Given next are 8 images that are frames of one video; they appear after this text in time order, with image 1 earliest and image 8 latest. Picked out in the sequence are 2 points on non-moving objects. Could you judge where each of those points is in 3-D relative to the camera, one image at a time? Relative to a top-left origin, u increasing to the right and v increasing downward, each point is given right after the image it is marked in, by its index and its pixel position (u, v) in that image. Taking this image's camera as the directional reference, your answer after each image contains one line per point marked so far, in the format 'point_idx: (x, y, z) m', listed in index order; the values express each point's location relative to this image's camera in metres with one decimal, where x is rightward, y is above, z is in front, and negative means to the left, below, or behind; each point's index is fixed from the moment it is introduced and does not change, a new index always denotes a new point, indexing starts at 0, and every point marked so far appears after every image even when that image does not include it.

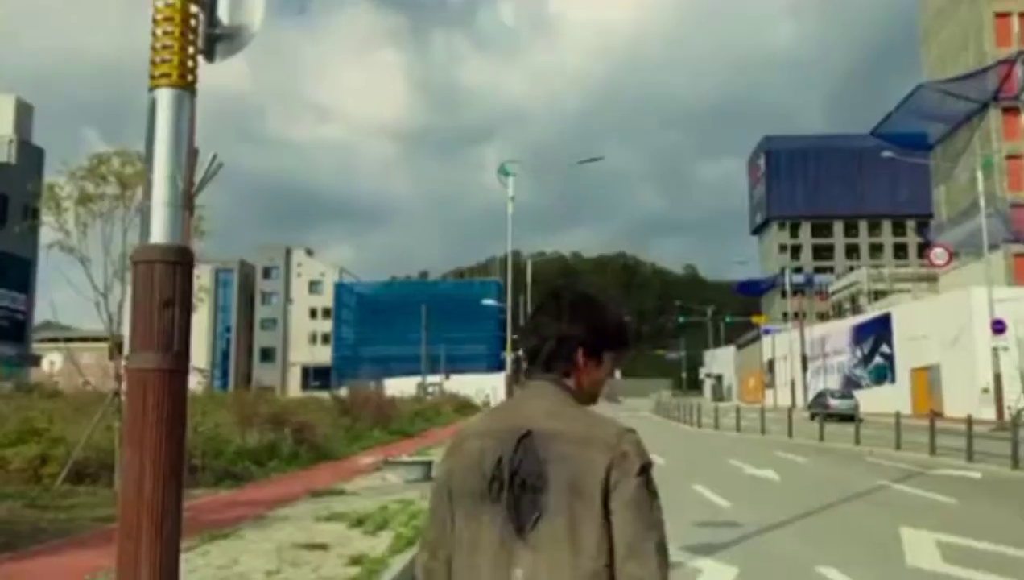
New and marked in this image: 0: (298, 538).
0: (-2.3, -2.6, +13.7) m
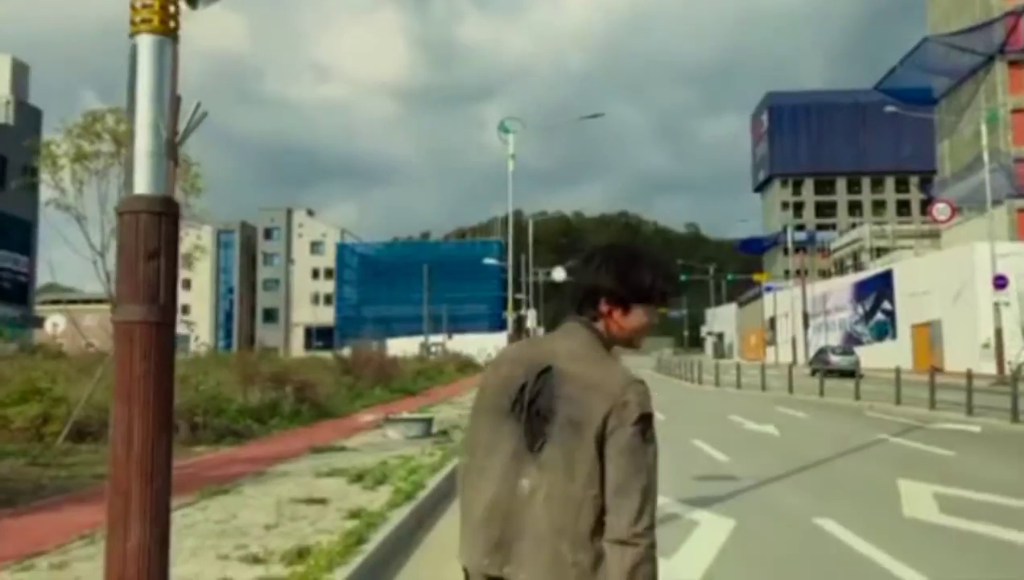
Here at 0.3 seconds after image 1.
0: (-2.3, -2.2, +13.8) m
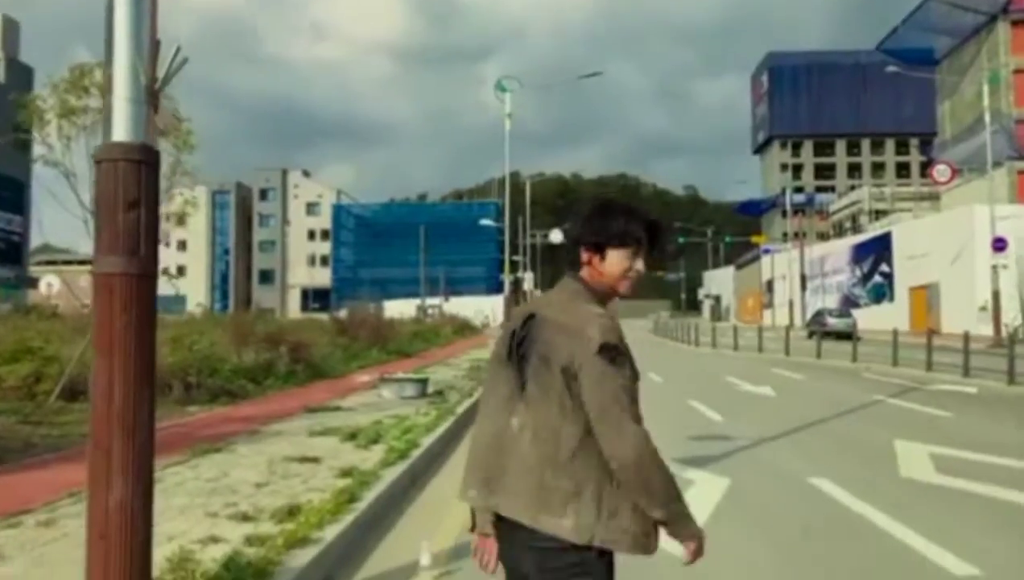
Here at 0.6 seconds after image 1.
0: (-2.4, -1.7, +13.7) m
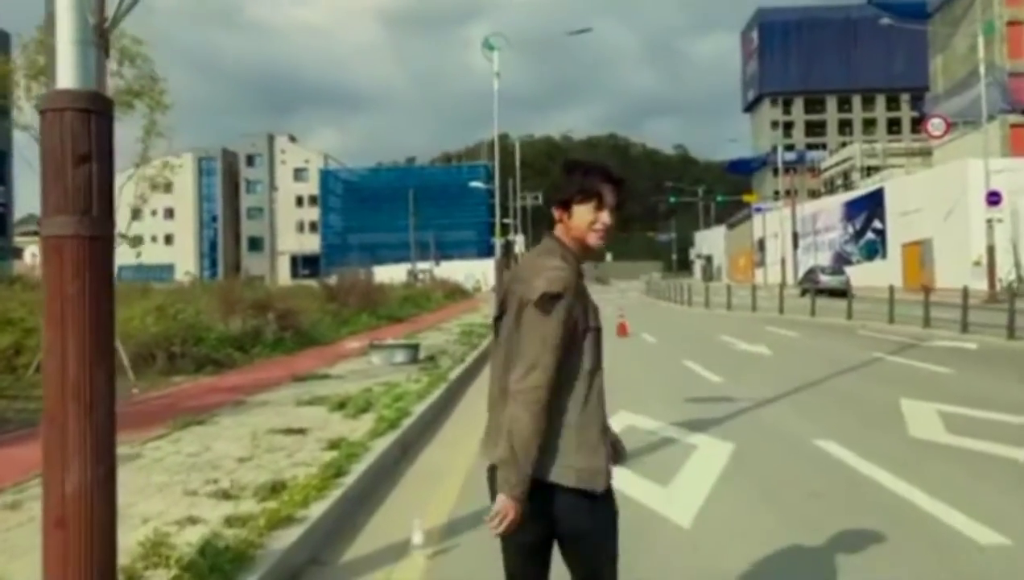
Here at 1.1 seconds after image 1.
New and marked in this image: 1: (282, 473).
0: (-2.4, -1.4, +13.2) m
1: (-1.8, -1.4, +9.9) m
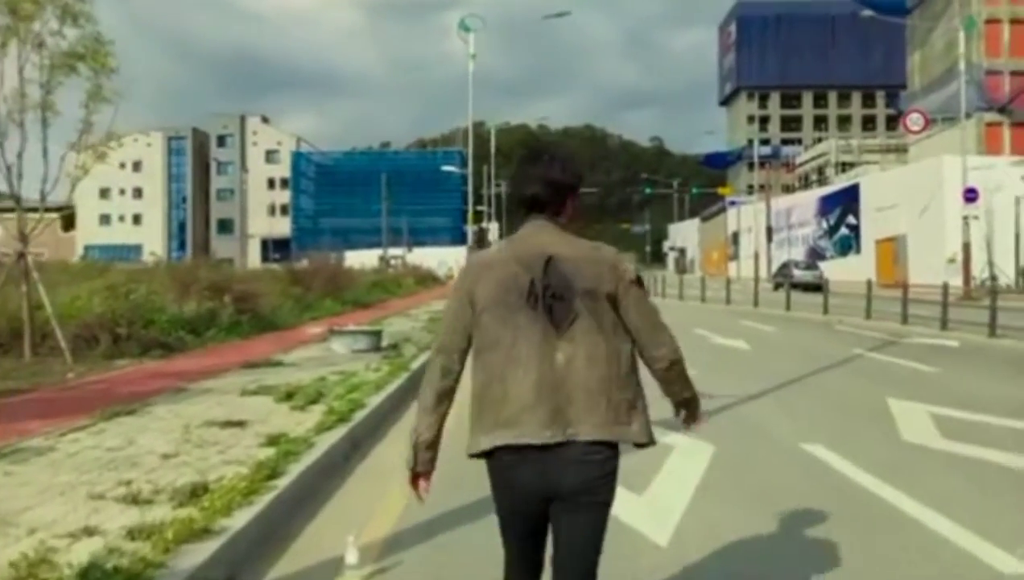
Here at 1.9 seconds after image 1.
0: (-2.8, -1.2, +12.1) m
1: (-2.1, -1.2, +8.8) m
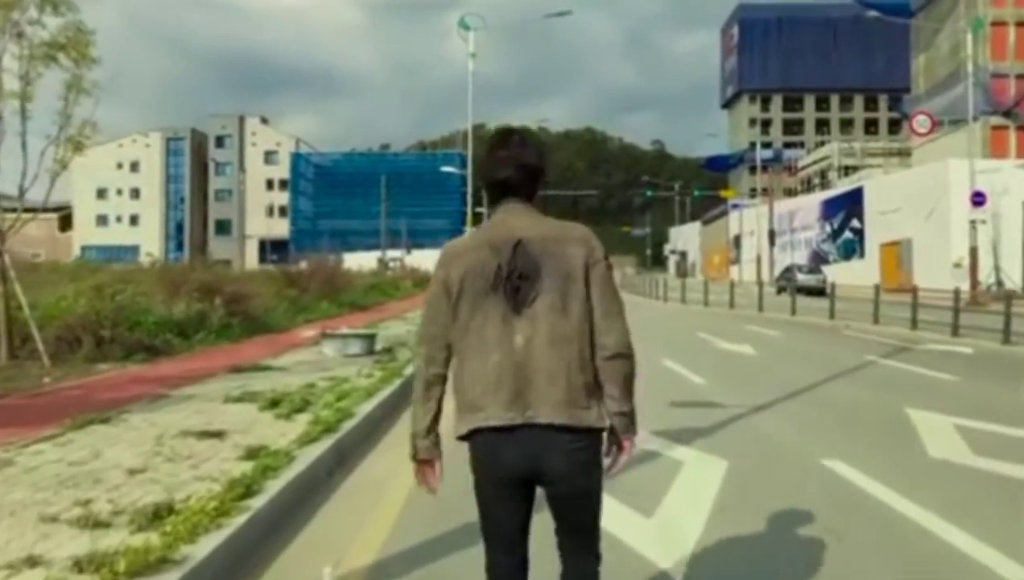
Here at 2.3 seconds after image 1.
0: (-2.8, -1.2, +11.3) m
1: (-2.1, -1.2, +8.0) m
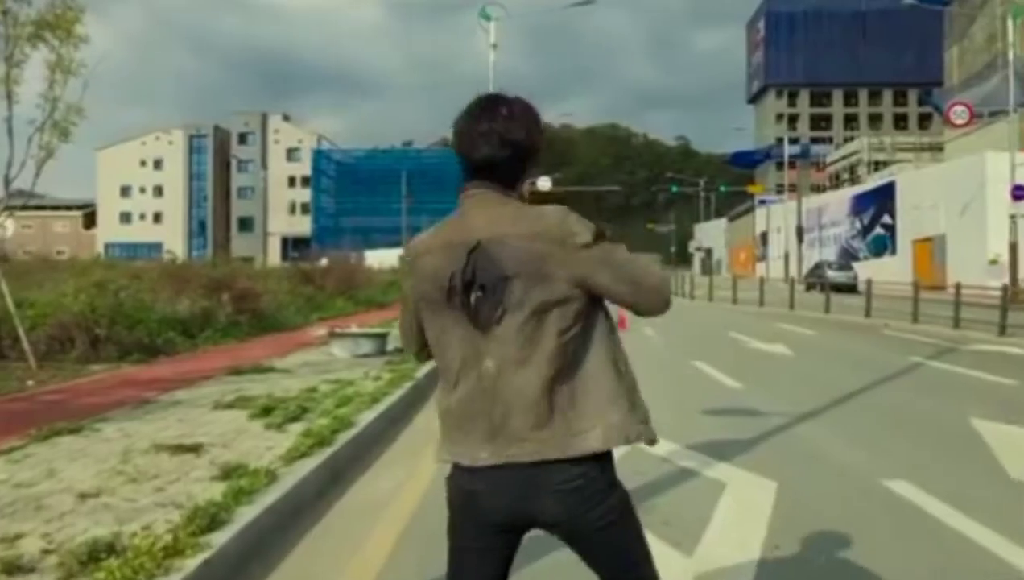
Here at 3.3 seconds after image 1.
0: (-2.7, -1.1, +10.1) m
1: (-2.0, -1.2, +6.8) m
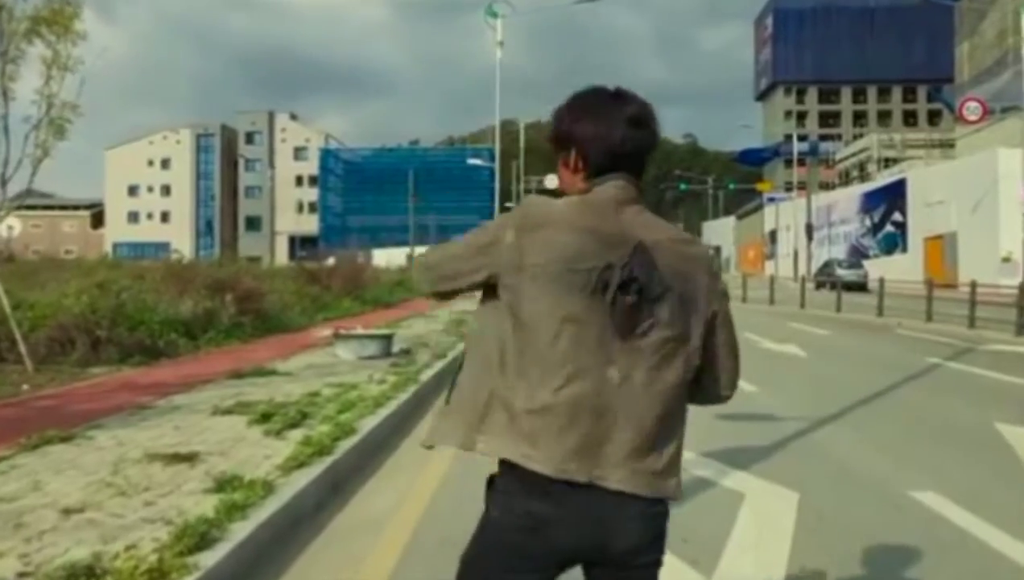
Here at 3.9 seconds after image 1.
0: (-2.6, -1.1, +9.7) m
1: (-2.0, -1.2, +6.4) m
